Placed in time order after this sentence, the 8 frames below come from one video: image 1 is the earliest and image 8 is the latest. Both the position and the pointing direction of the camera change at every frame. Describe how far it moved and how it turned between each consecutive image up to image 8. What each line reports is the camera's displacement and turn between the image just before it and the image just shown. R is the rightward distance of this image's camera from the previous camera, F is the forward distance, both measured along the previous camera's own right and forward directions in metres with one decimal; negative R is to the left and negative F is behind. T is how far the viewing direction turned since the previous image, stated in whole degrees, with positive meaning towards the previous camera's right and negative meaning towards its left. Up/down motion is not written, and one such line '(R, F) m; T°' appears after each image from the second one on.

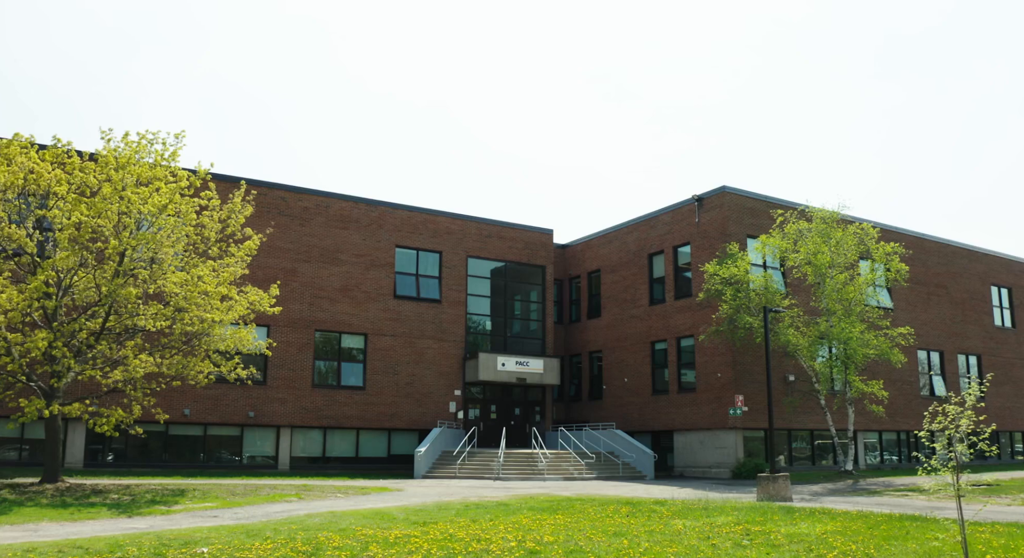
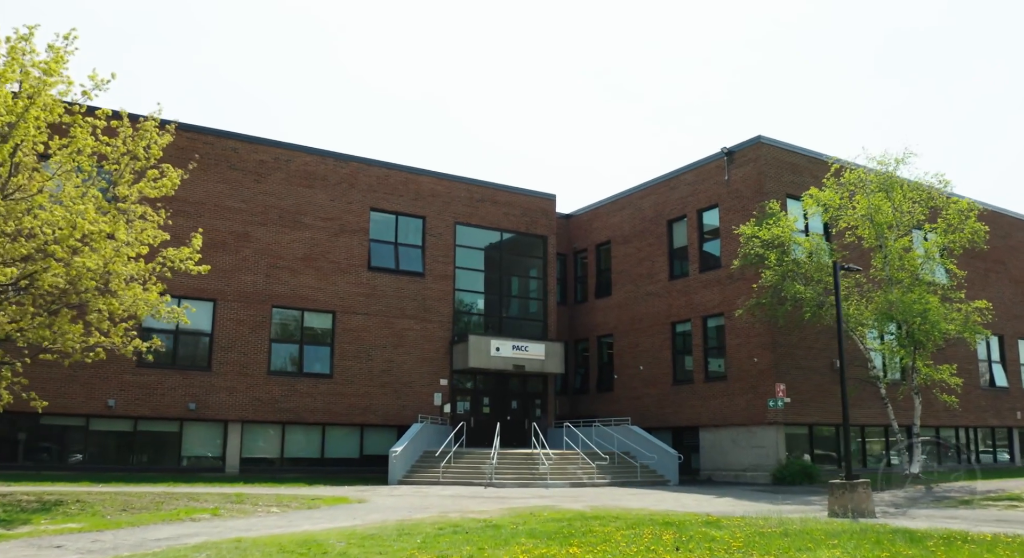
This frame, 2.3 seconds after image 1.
(+0.1, +5.5) m; 0°
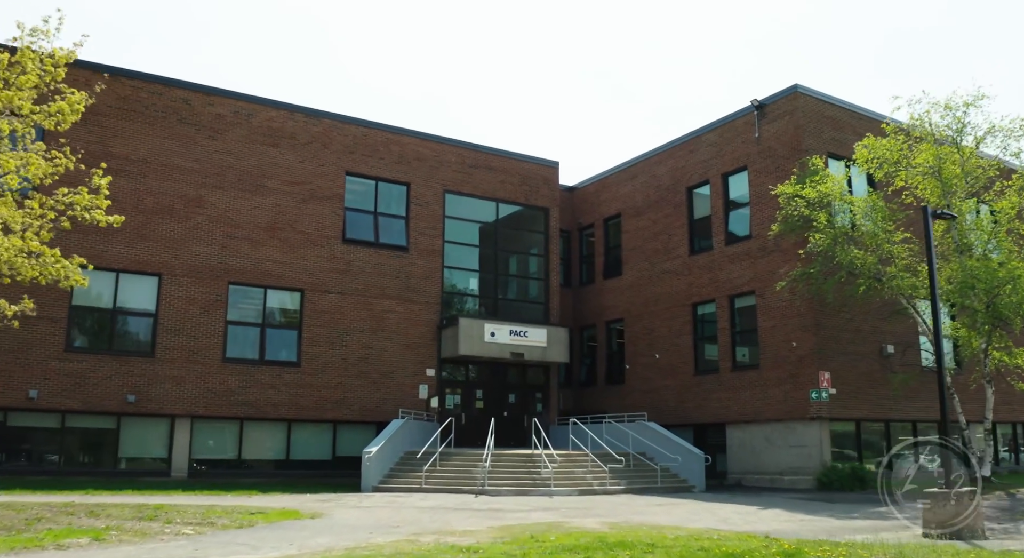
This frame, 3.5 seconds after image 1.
(+0.1, +4.1) m; 0°
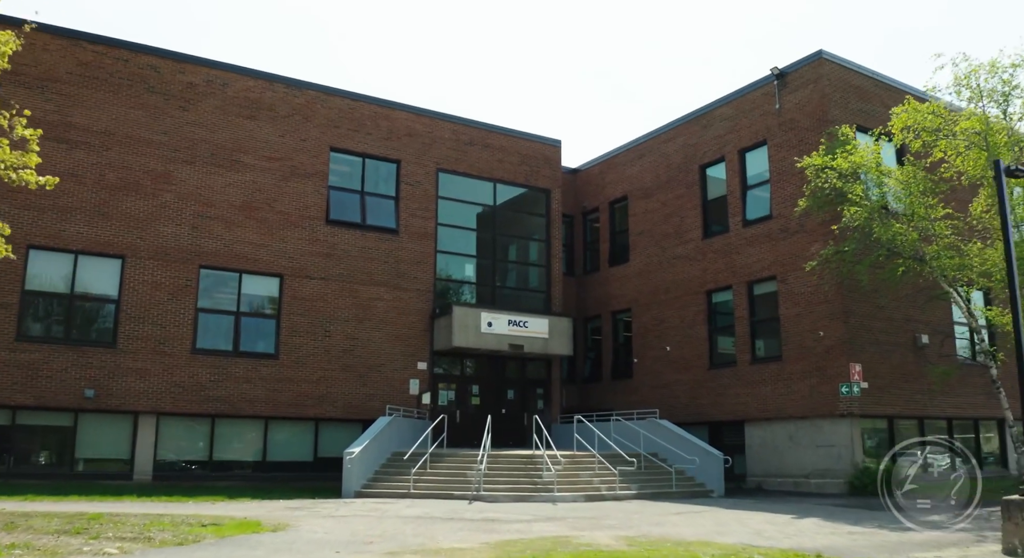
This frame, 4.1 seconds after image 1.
(0.0, +2.2) m; 0°
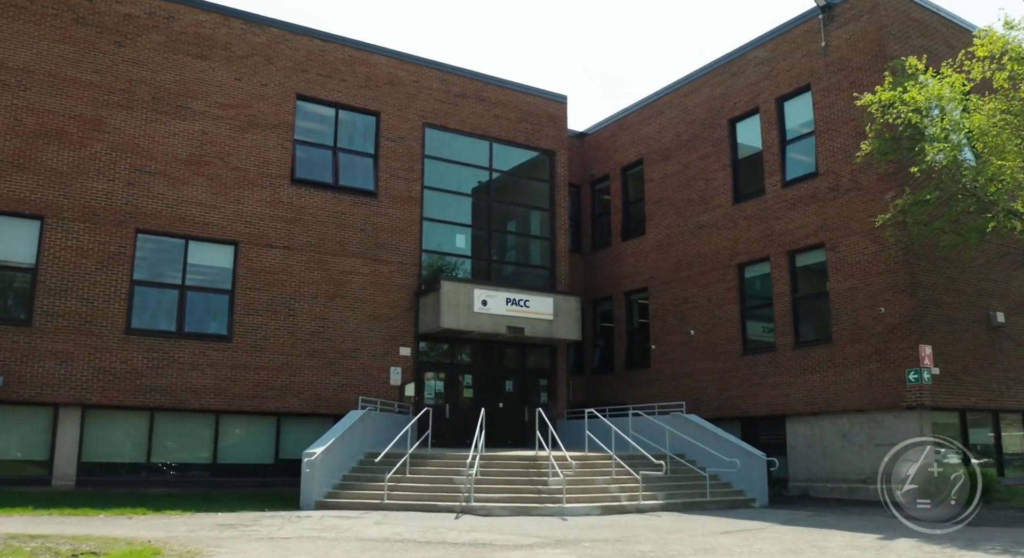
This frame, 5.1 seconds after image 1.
(0.0, +3.6) m; 0°
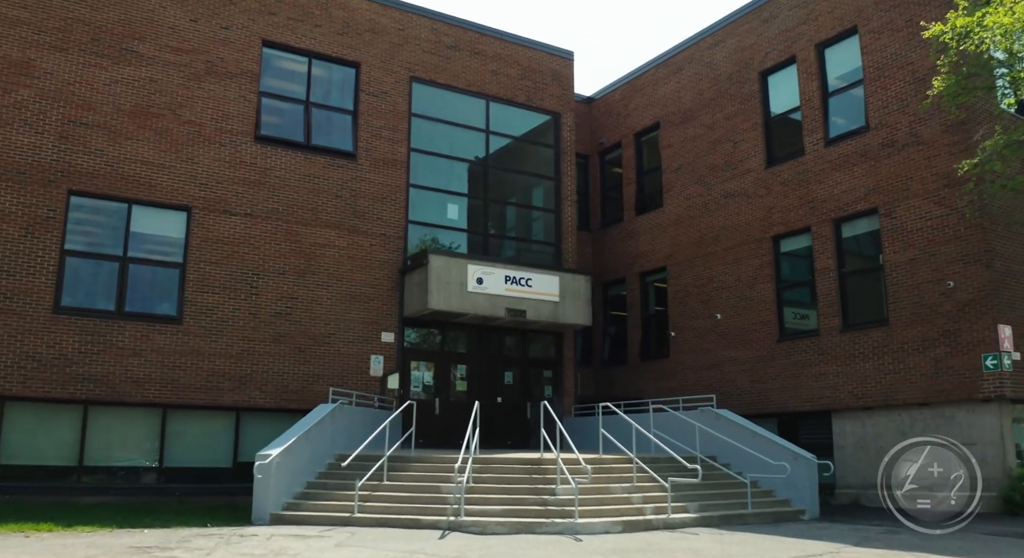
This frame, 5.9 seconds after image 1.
(0.0, +2.8) m; 0°
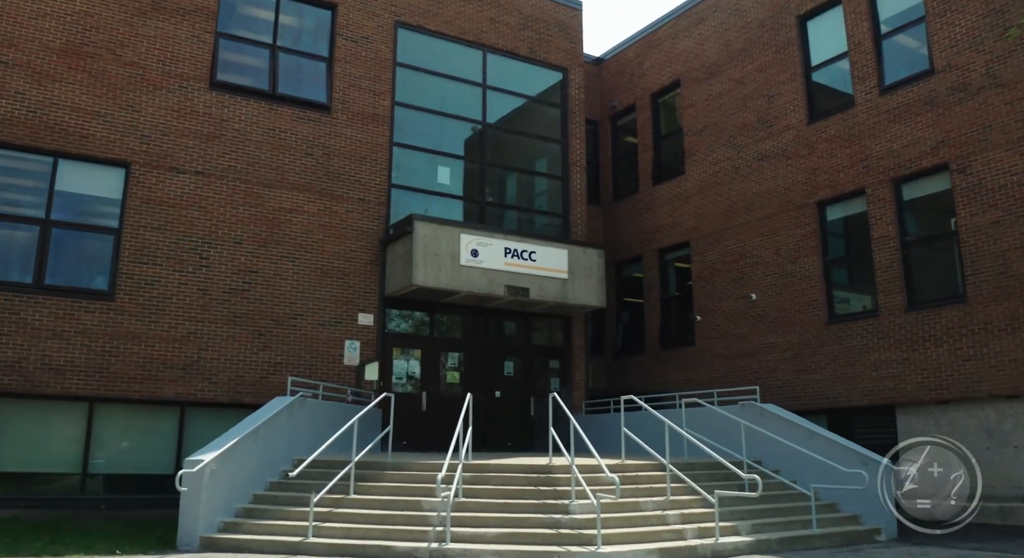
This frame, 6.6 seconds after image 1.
(0.0, +2.7) m; 0°
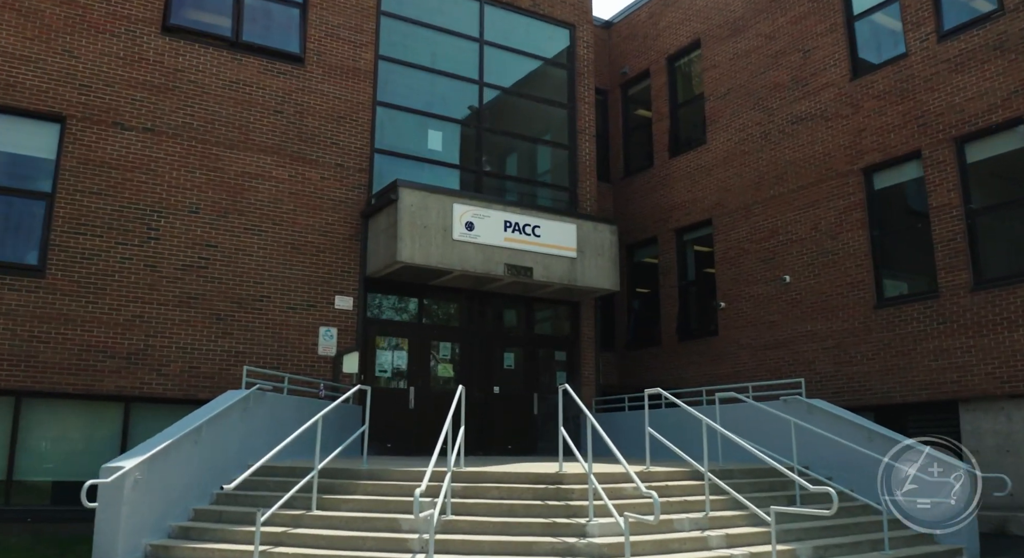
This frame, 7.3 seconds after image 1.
(0.0, +2.0) m; 0°
